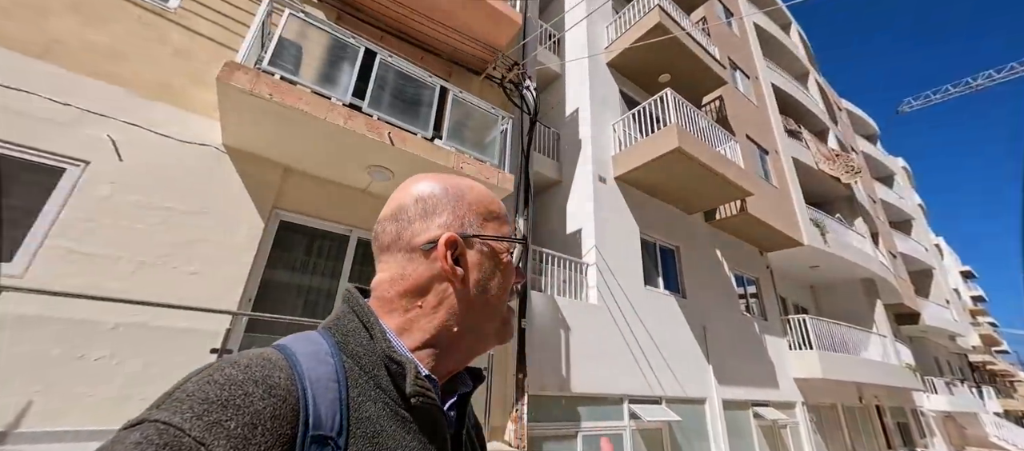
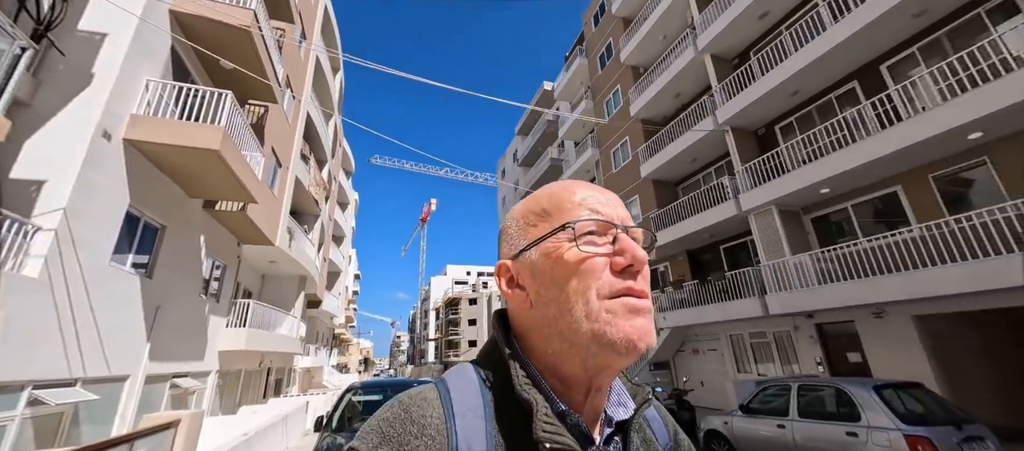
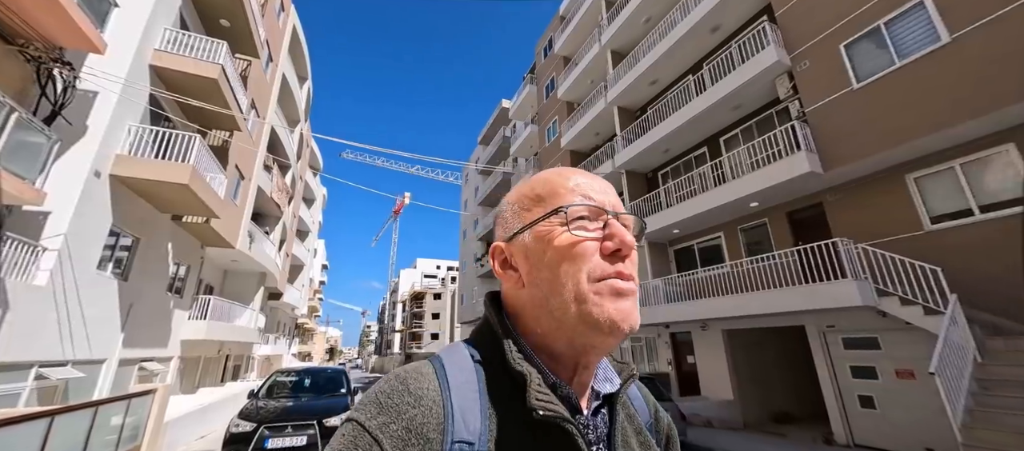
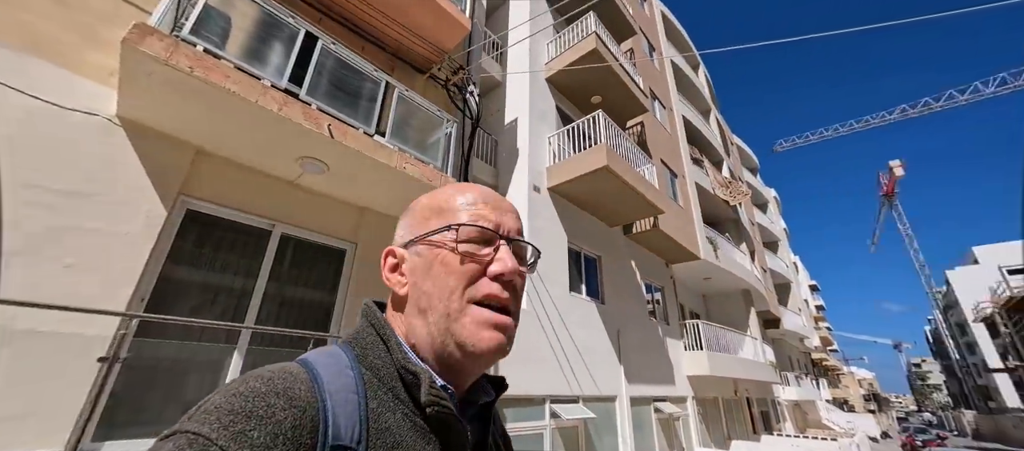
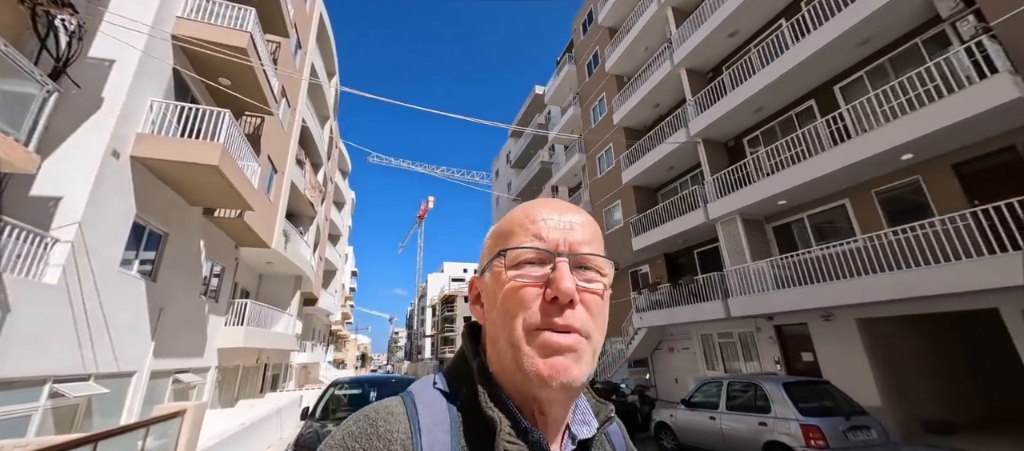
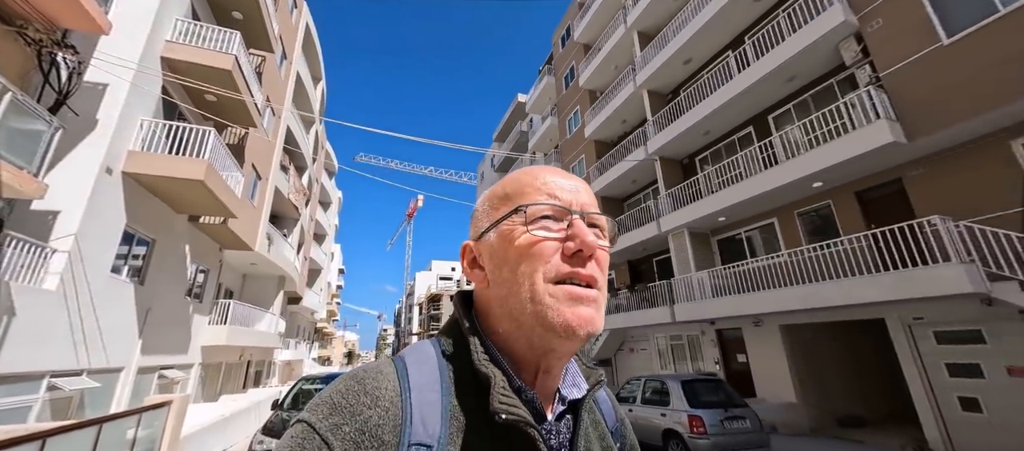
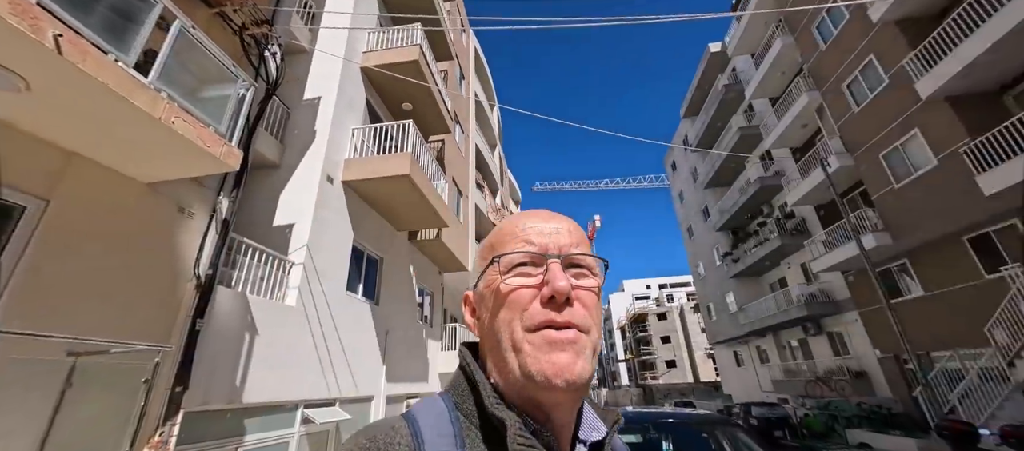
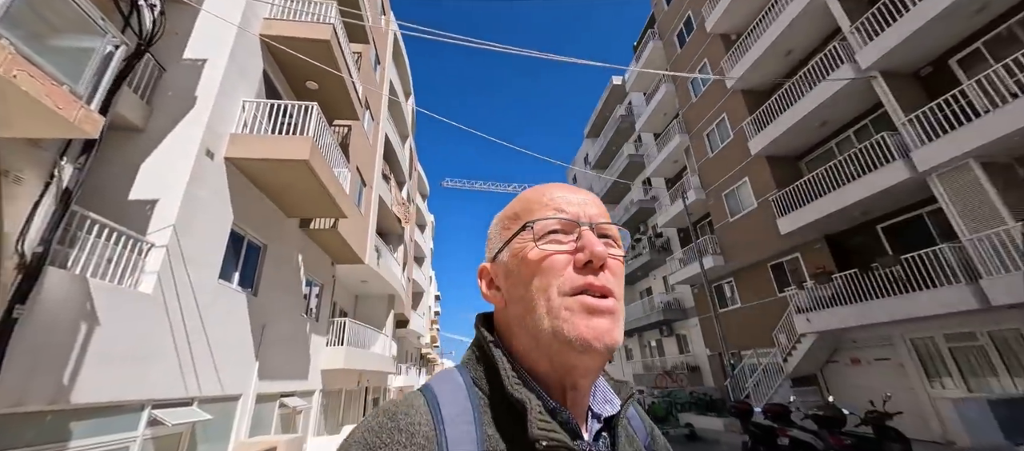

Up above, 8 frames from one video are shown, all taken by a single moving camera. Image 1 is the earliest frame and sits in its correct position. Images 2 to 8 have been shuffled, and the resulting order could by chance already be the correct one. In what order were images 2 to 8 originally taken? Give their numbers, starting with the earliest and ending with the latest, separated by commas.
4, 7, 8, 2, 5, 6, 3
